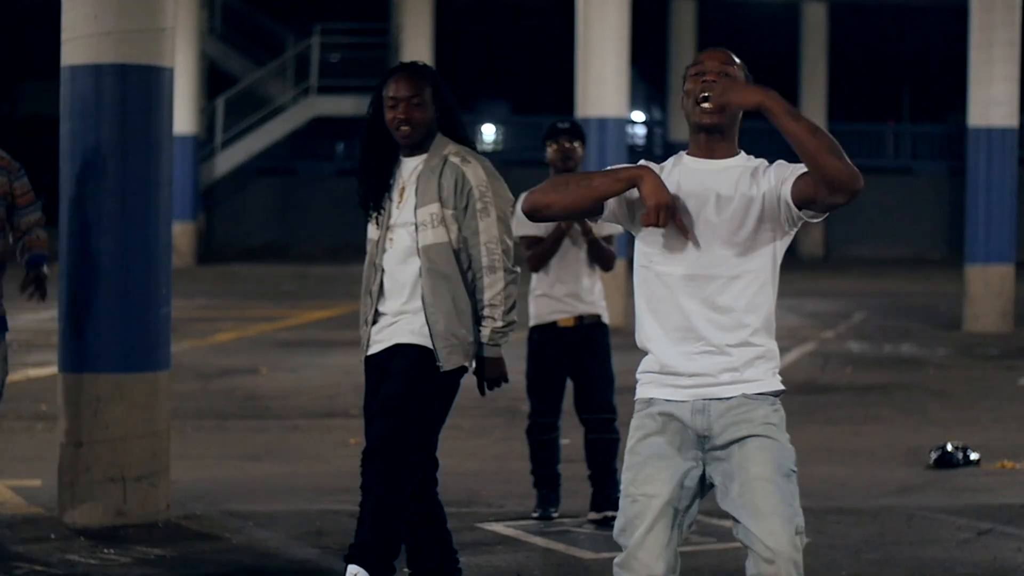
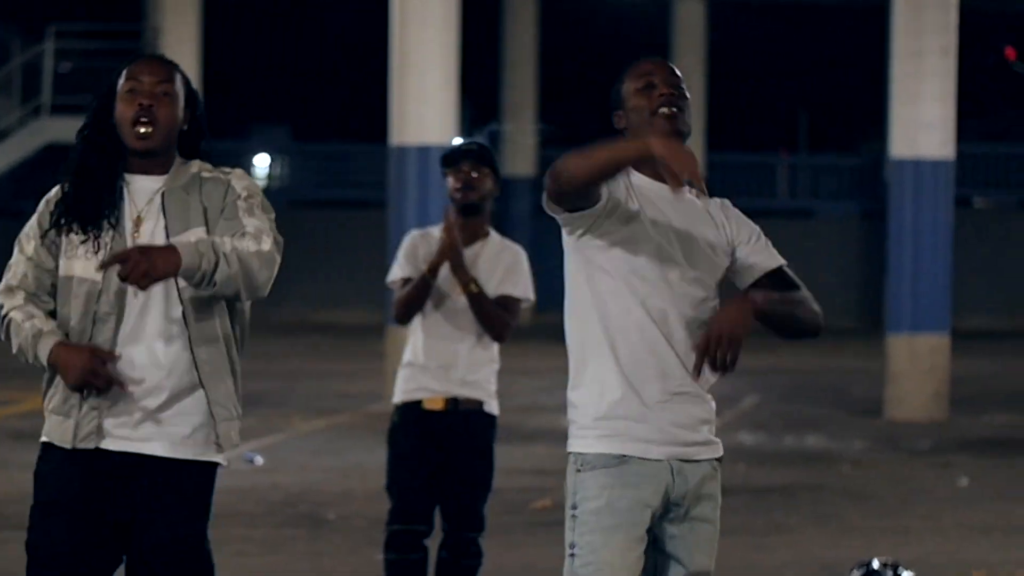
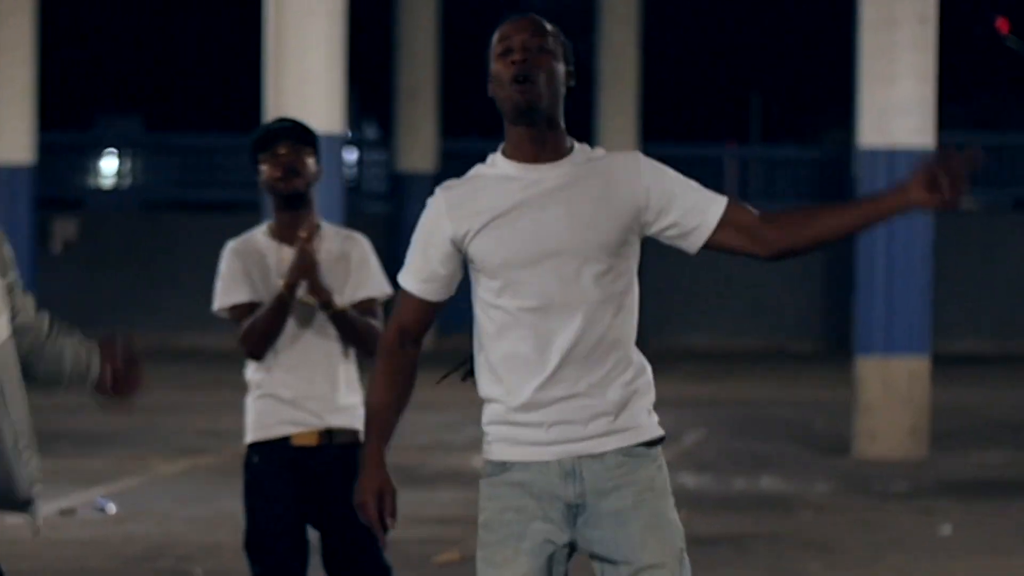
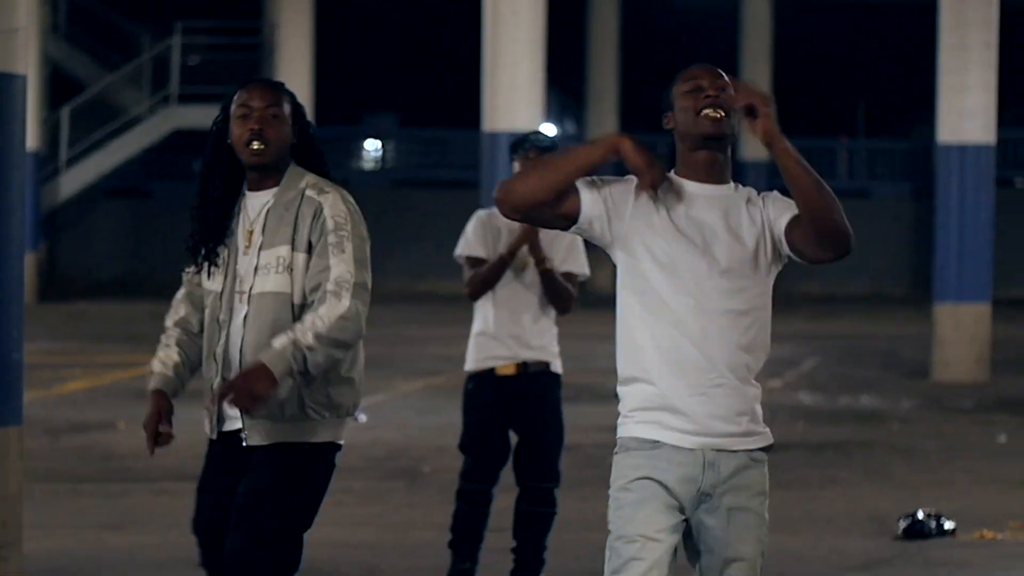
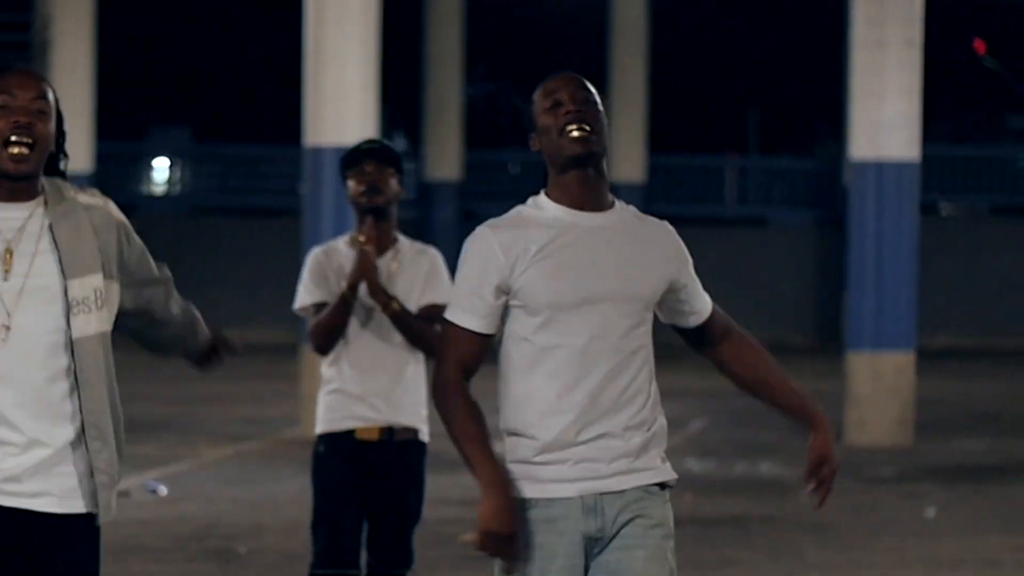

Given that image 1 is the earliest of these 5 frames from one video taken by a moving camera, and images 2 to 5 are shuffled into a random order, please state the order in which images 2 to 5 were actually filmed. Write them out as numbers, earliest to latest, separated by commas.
4, 2, 5, 3
